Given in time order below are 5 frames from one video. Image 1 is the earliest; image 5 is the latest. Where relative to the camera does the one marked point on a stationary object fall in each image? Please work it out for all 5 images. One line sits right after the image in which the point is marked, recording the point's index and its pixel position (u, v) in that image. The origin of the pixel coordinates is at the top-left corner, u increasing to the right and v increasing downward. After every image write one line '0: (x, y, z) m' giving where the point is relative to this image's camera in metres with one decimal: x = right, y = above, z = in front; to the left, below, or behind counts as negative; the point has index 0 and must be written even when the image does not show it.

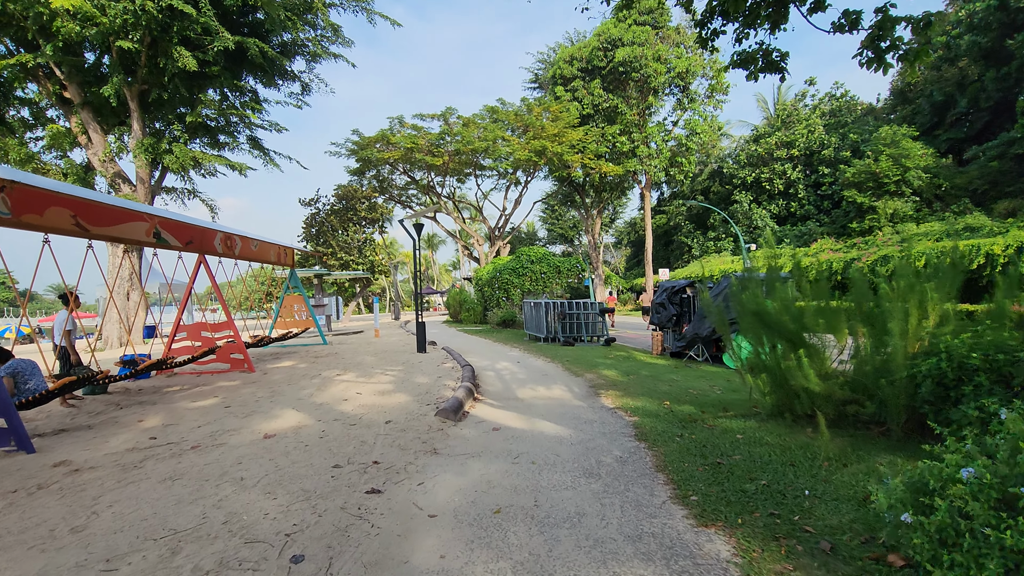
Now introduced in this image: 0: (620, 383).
0: (+1.7, -1.5, +8.0) m
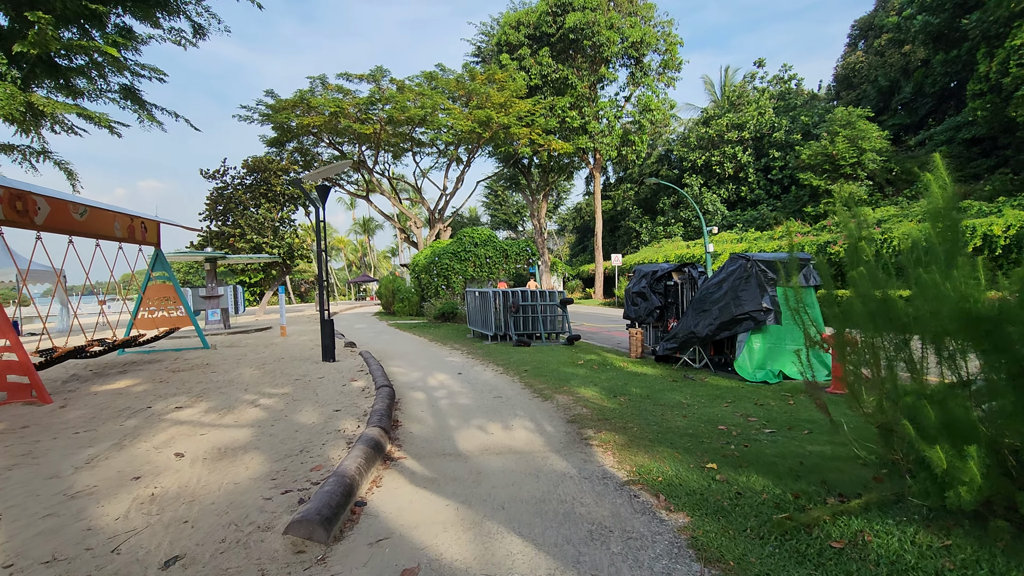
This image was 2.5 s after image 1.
0: (+1.0, -1.3, +5.4) m
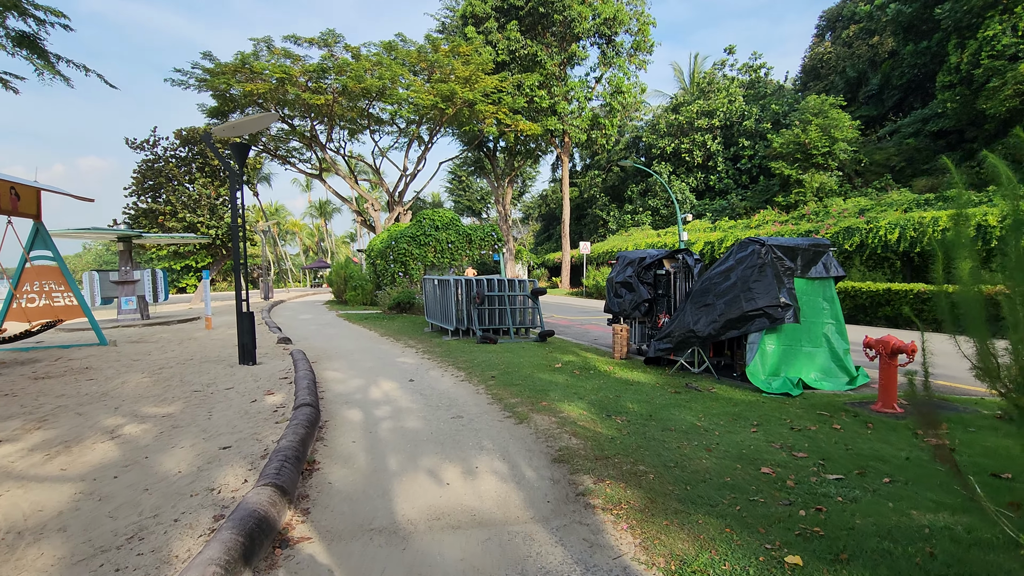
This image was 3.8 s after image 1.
0: (+0.7, -1.2, +4.0) m
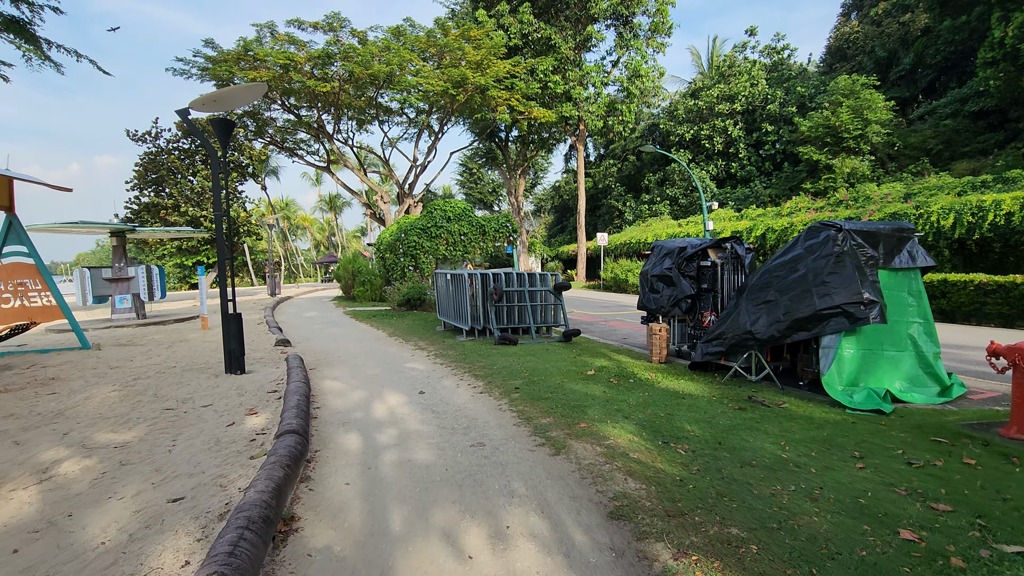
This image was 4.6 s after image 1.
0: (+1.0, -1.2, +3.1) m
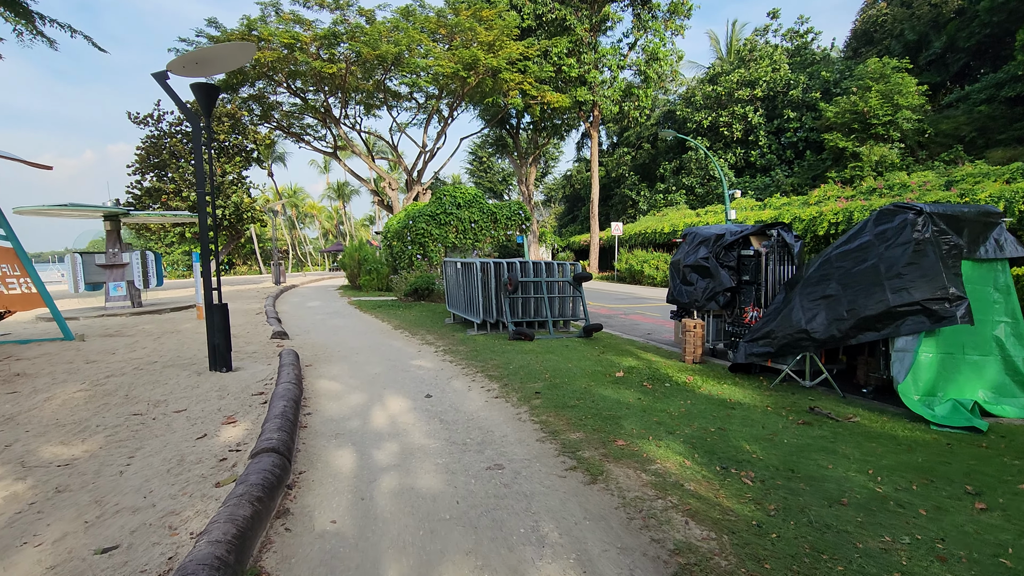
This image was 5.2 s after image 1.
0: (+1.1, -1.1, +2.4) m
